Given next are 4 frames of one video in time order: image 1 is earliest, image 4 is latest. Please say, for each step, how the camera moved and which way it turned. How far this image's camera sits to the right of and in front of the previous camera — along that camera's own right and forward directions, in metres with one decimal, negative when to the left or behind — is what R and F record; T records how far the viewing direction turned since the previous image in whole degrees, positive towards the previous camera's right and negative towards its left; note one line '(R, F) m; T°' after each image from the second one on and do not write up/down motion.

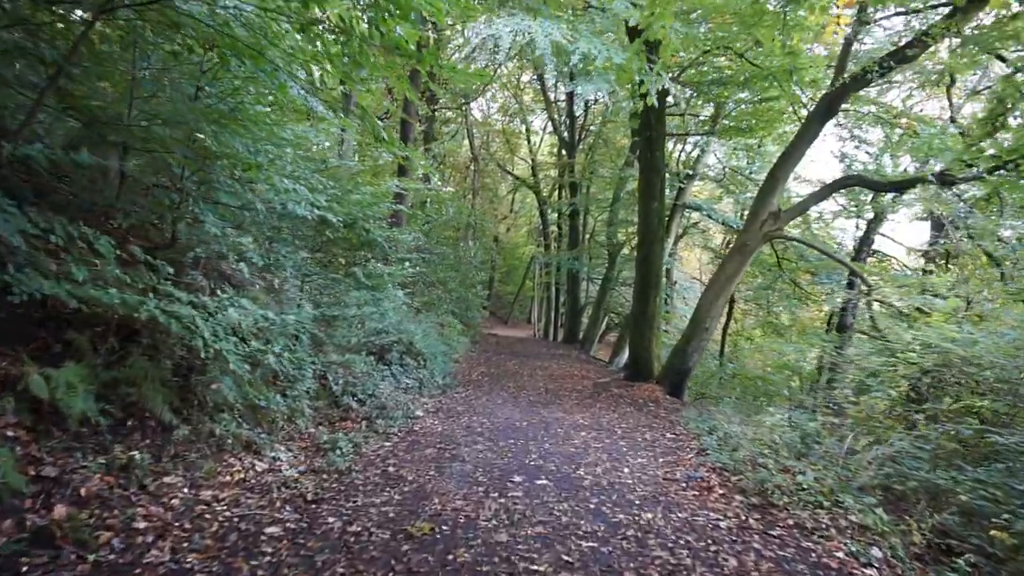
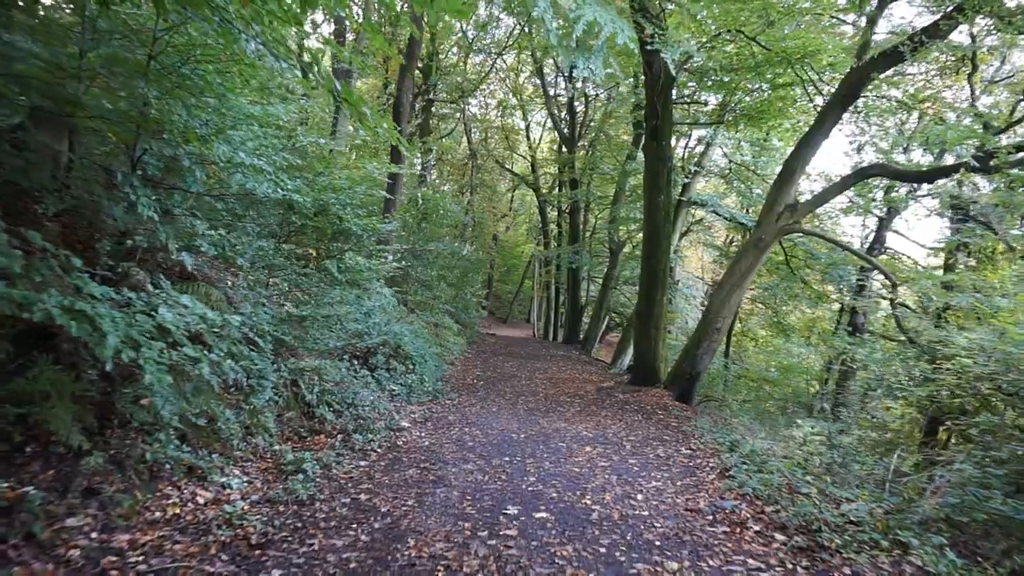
(0.0, +0.8) m; 0°
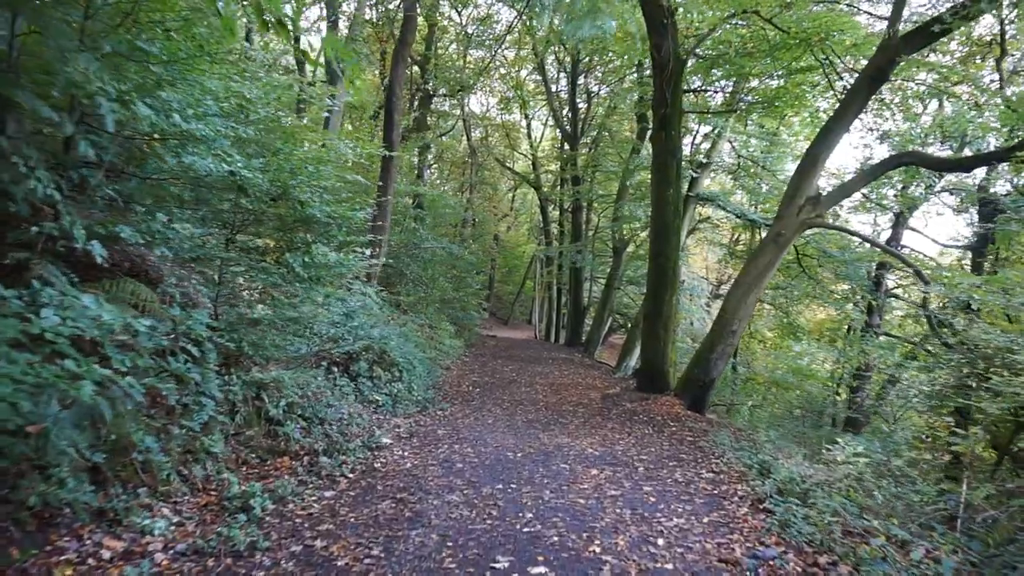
(+0.1, +0.9) m; 0°
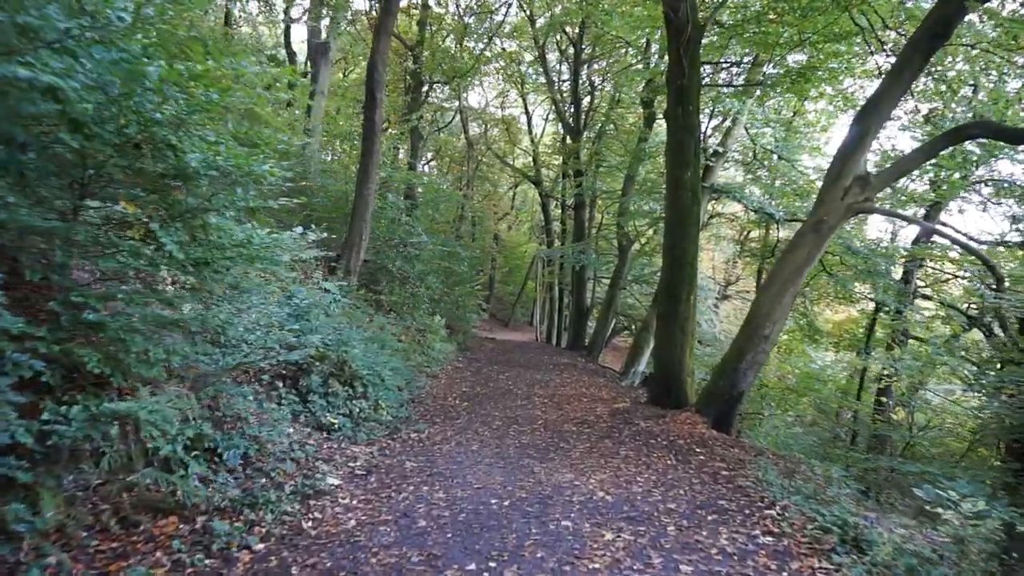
(+0.1, +1.5) m; 0°
